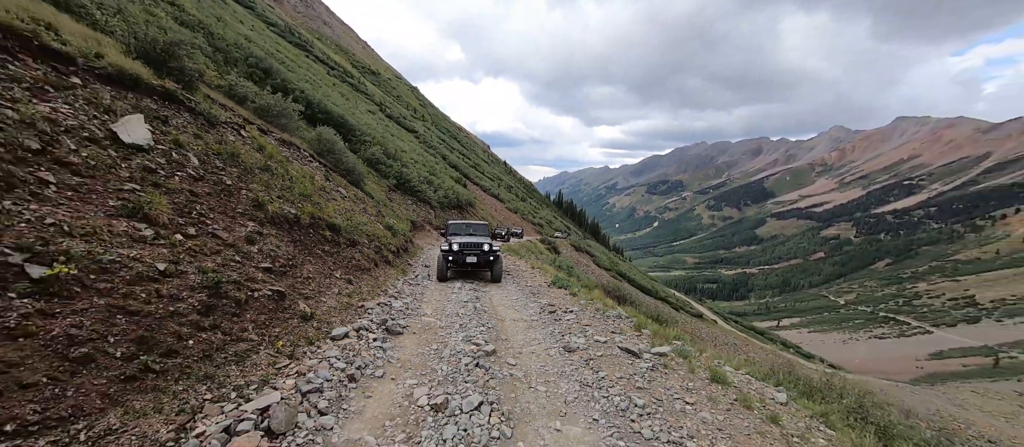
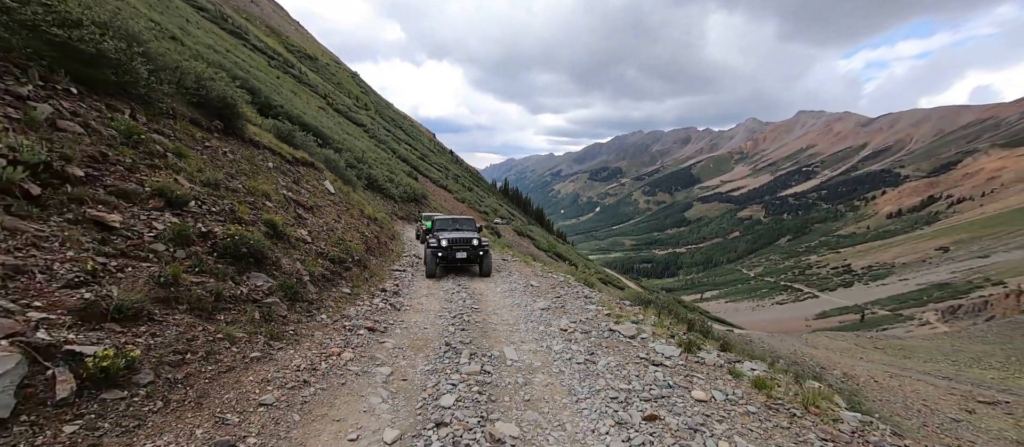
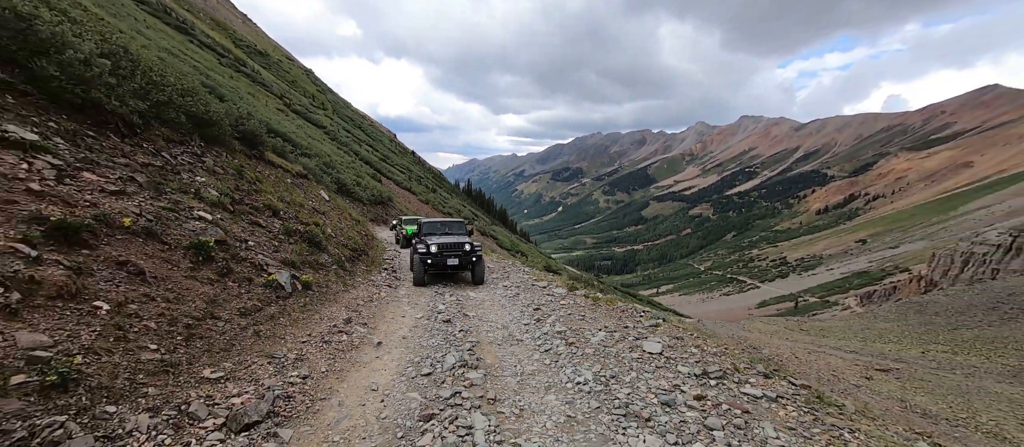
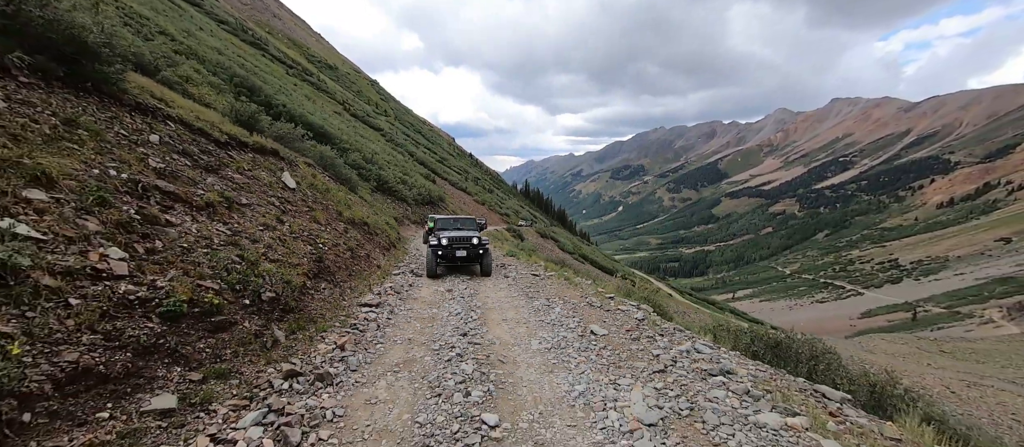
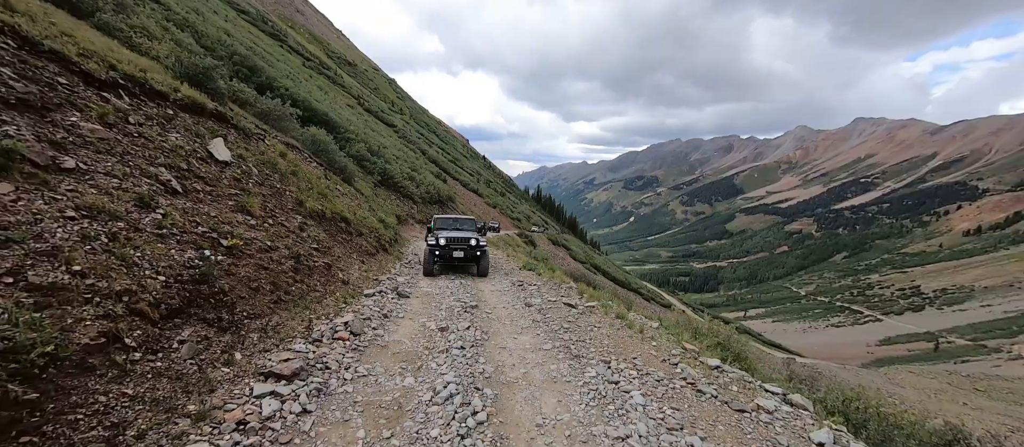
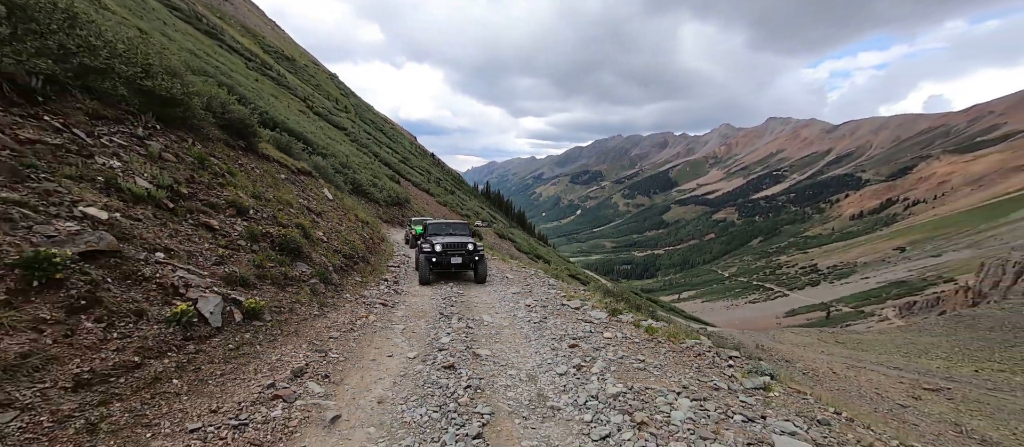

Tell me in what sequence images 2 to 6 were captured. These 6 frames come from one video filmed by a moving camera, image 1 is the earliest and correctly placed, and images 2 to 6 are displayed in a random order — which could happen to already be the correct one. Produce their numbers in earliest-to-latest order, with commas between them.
5, 4, 2, 6, 3
